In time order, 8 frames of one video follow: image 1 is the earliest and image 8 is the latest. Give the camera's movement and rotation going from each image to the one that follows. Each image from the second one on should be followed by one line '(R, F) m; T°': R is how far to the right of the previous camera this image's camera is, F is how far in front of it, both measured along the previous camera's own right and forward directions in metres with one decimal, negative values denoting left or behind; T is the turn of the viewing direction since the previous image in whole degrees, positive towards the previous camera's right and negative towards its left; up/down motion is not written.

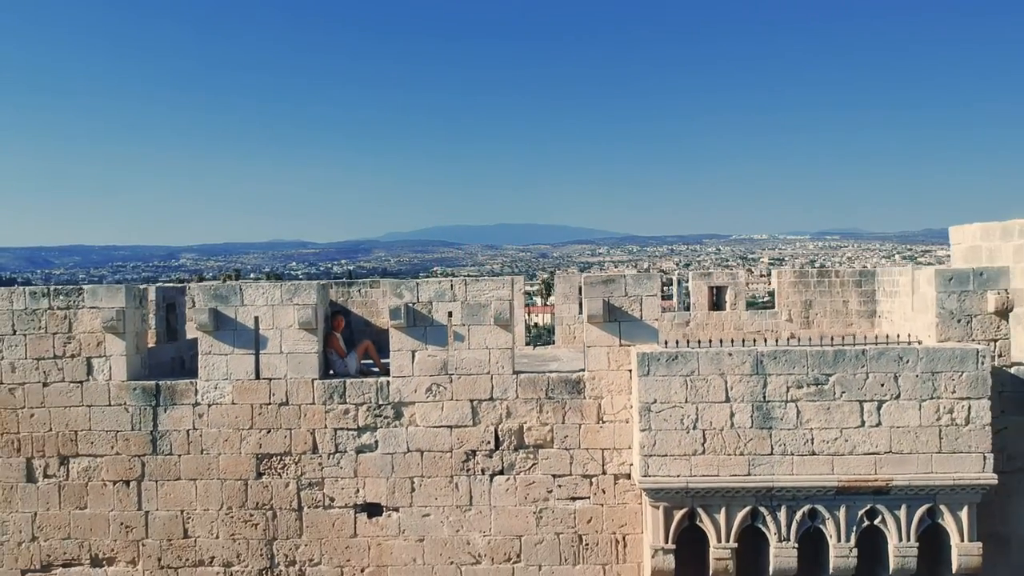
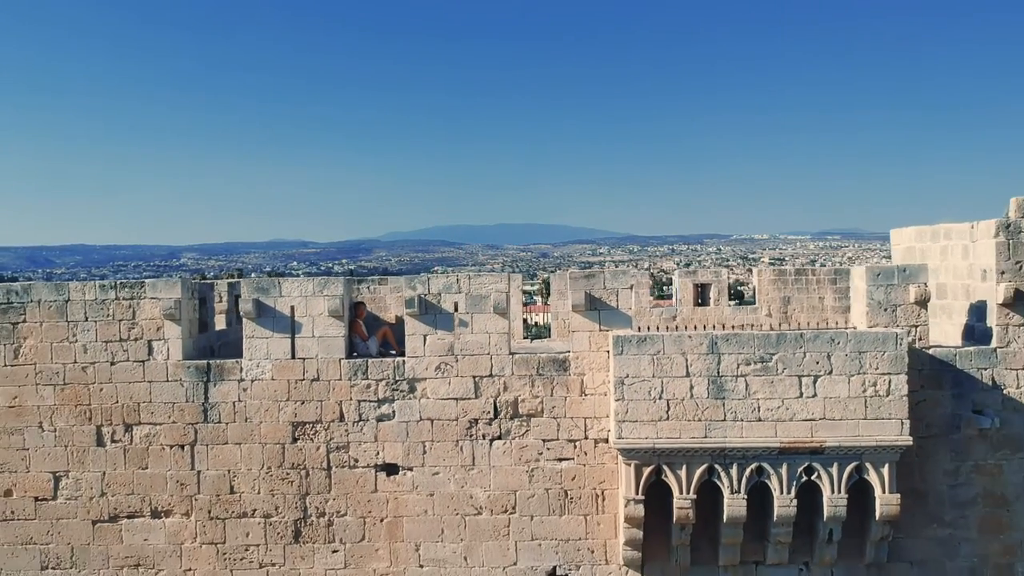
(0.0, -0.9) m; 0°
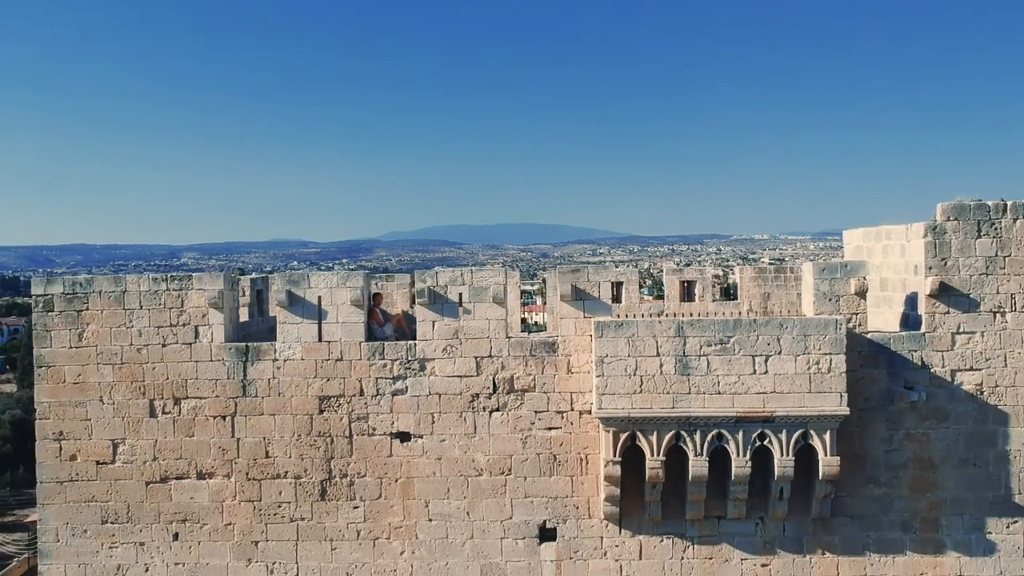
(0.0, -1.0) m; 0°
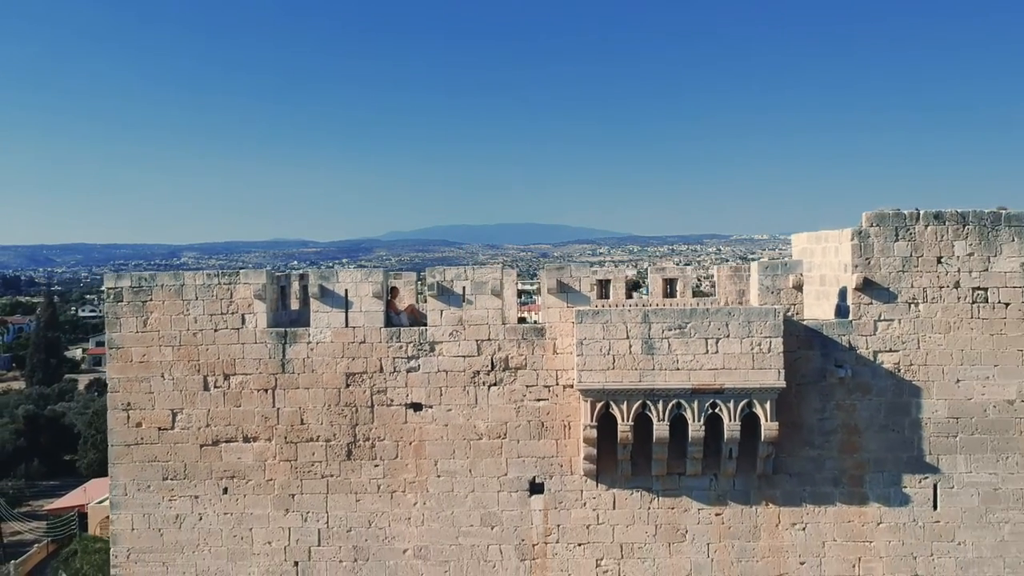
(+0.1, -1.4) m; 0°
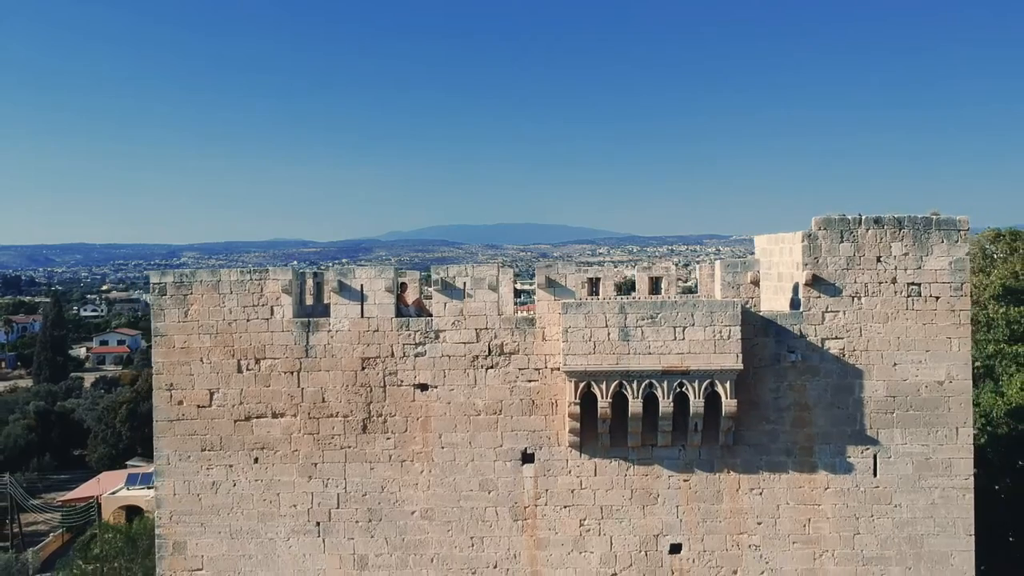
(+0.1, -1.2) m; 0°
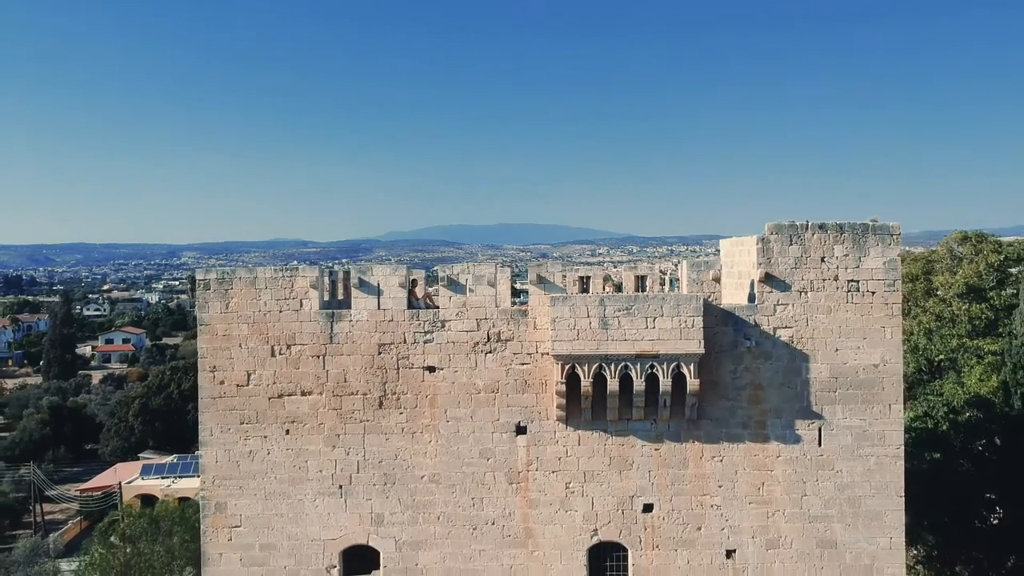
(+0.1, -1.5) m; 0°
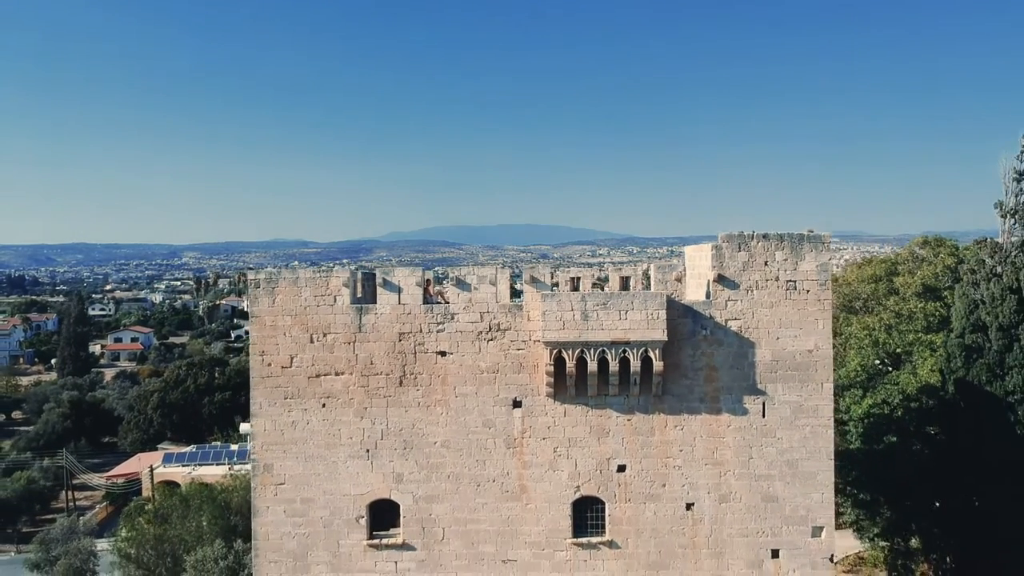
(+0.1, -2.3) m; 0°
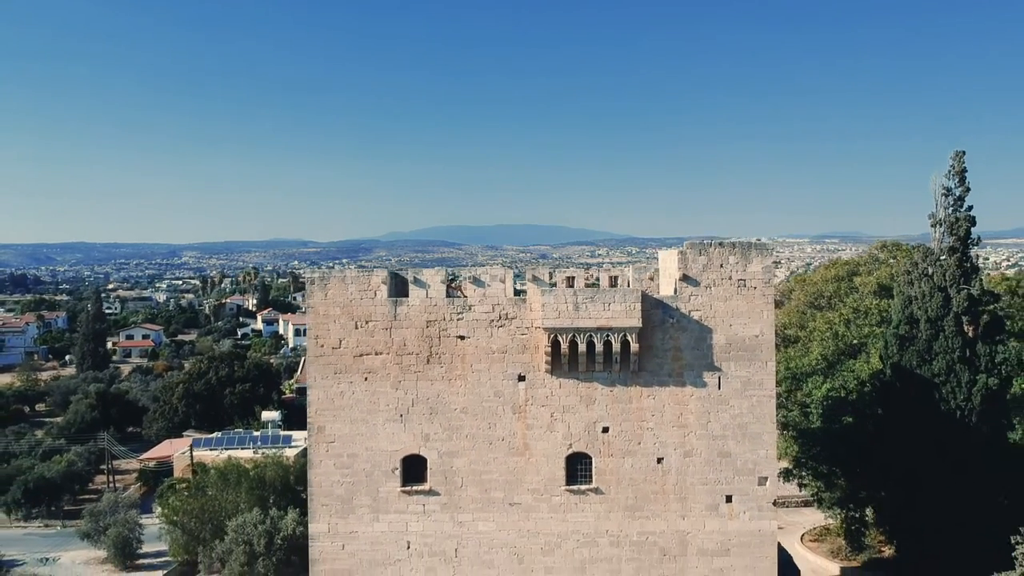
(-0.2, -3.3) m; 0°
